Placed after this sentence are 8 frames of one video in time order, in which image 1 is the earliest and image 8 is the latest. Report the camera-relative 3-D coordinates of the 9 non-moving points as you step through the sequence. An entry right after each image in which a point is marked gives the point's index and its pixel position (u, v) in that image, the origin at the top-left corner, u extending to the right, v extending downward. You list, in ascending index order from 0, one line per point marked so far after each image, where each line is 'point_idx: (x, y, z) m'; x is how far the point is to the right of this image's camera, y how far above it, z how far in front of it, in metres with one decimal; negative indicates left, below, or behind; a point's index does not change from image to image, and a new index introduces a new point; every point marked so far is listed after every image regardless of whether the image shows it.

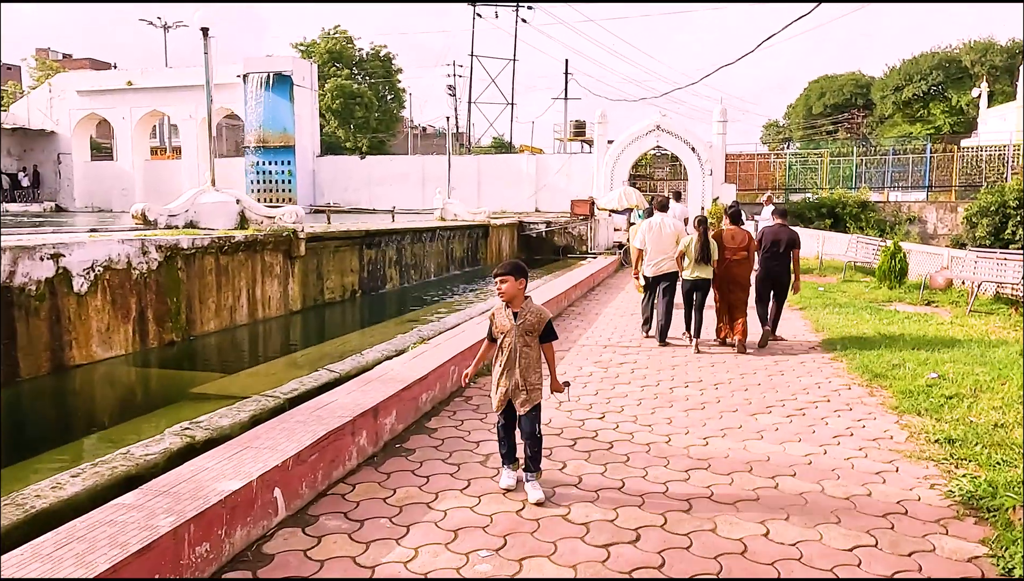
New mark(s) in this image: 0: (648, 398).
0: (+1.2, -0.9, +6.3) m
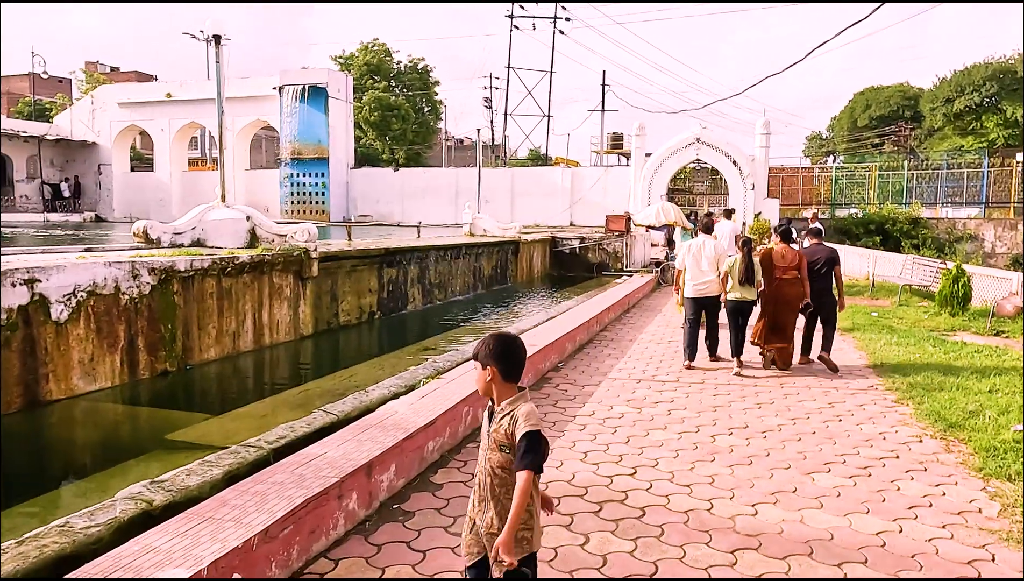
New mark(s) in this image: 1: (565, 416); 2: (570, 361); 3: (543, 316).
0: (+1.3, -1.2, +5.5) m
1: (+0.5, -1.1, +6.4) m
2: (+0.7, -0.9, +8.7) m
3: (+0.5, -0.4, +10.9) m
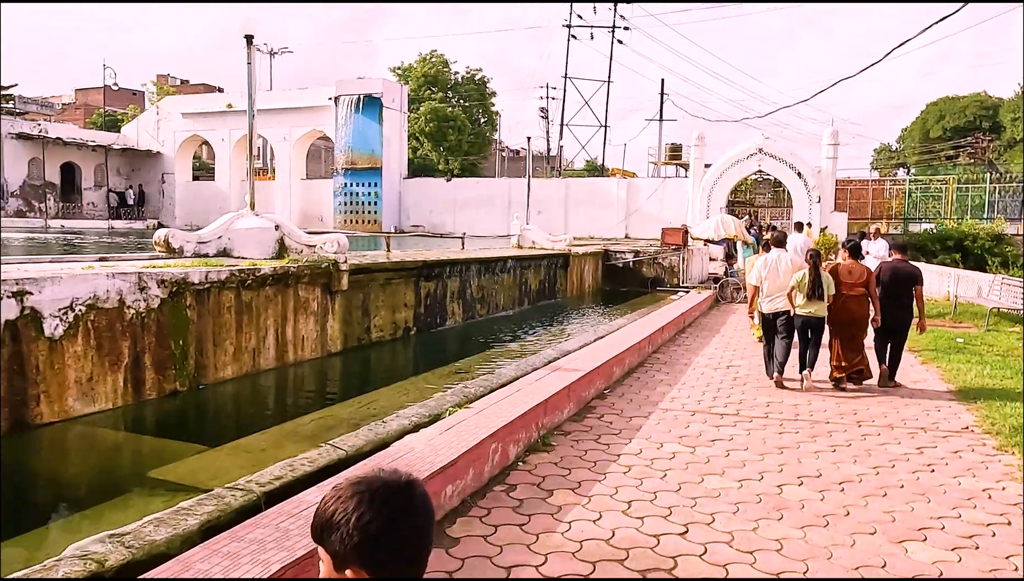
0: (+1.5, -1.4, +4.7) m
1: (+0.8, -1.3, +5.6) m
2: (+1.2, -1.1, +7.9) m
3: (+1.1, -0.6, +10.2) m
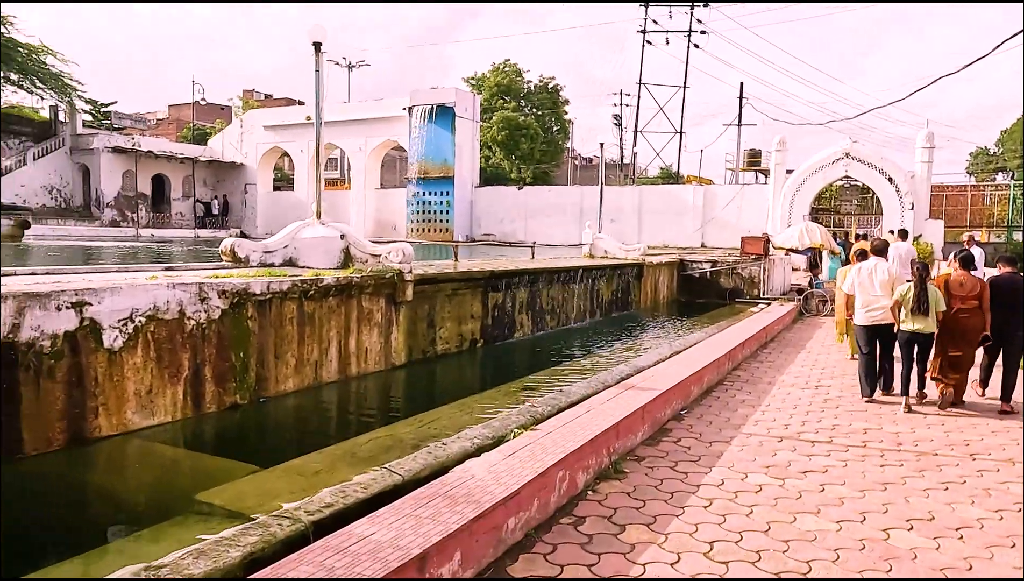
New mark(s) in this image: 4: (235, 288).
0: (+1.9, -1.5, +4.1) m
1: (+1.2, -1.4, +5.1) m
2: (+1.9, -1.2, +7.4) m
3: (+2.1, -0.8, +9.6) m
4: (-2.2, 0.0, +5.8) m
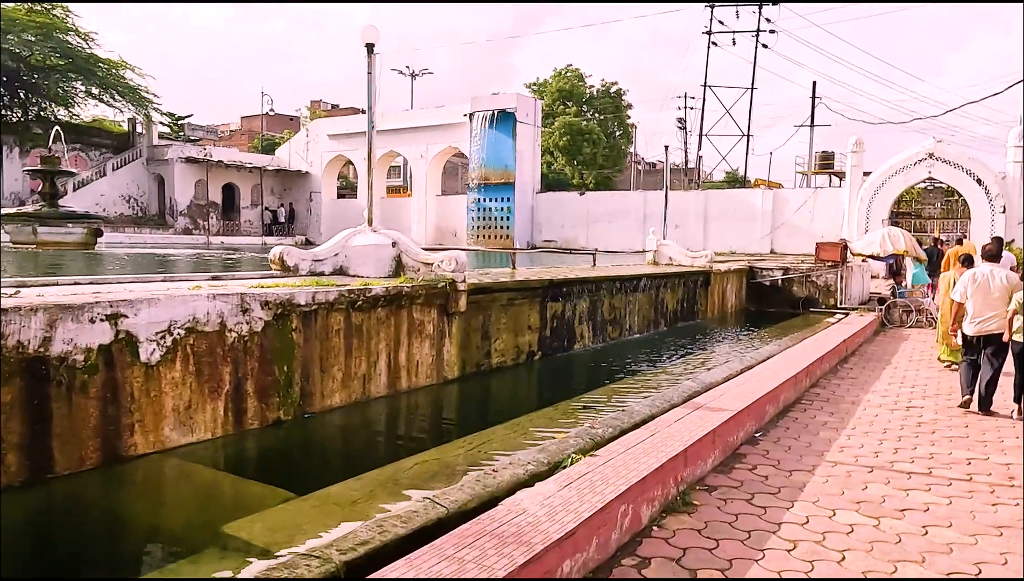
0: (+2.2, -1.6, +3.5) m
1: (+1.6, -1.5, +4.6) m
2: (+2.4, -1.3, +6.8) m
3: (+2.8, -0.9, +9.0) m
4: (-1.8, -0.1, +5.5) m
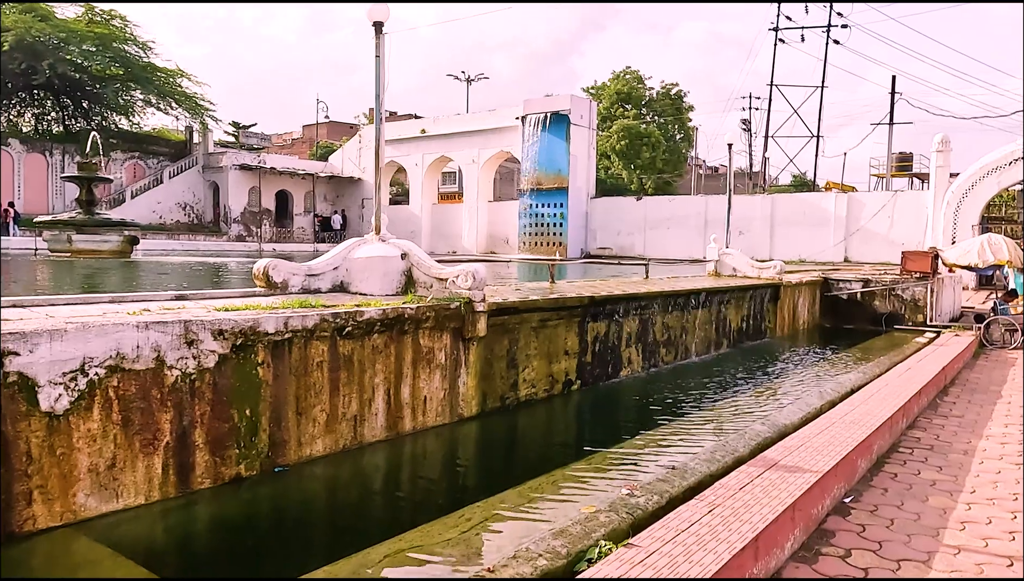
0: (+2.1, -1.7, +2.1) m
1: (+1.6, -1.6, +3.2) m
2: (+2.6, -1.5, +5.3) m
3: (+3.2, -1.1, +7.5) m
4: (-1.7, -0.2, +4.4) m
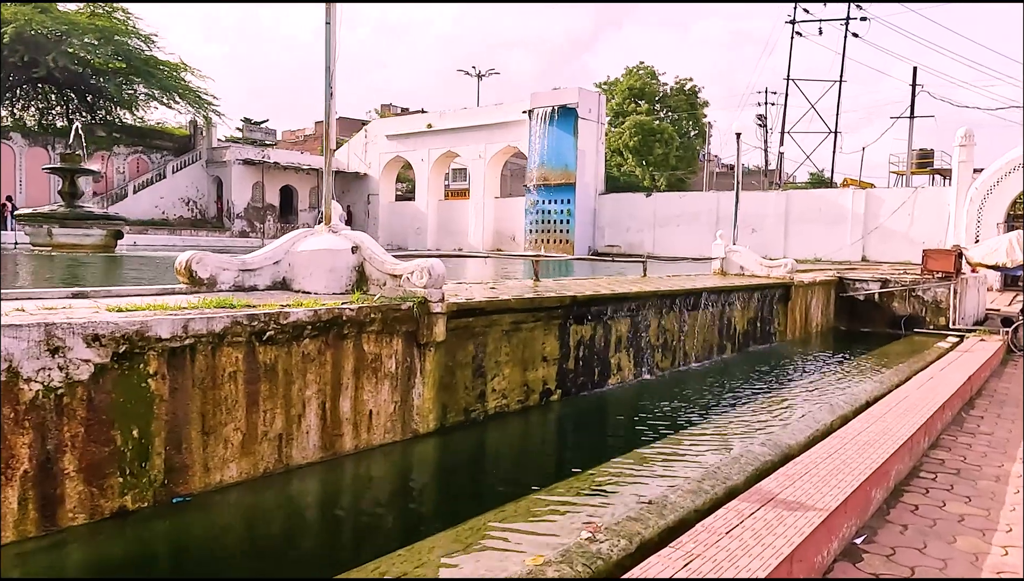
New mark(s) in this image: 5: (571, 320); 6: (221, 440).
0: (+1.8, -1.7, +1.3) m
1: (+1.3, -1.6, +2.4) m
2: (+2.3, -1.5, +4.5) m
3: (+2.9, -1.1, +6.7) m
4: (-2.0, -0.2, +3.7) m
5: (+0.6, -0.3, +7.0) m
6: (-1.7, -0.9, +4.2) m
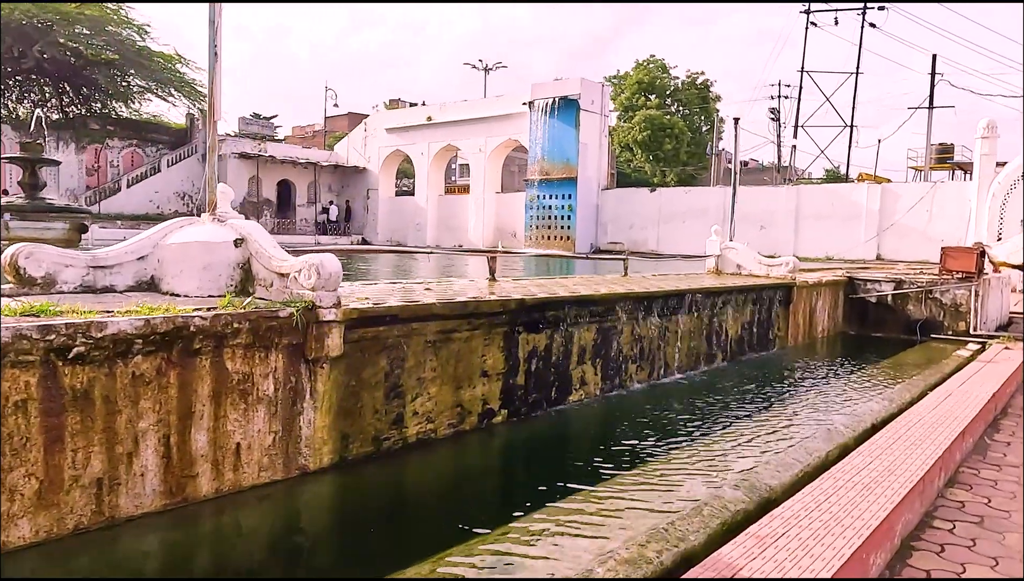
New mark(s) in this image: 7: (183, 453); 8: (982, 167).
0: (+1.1, -1.8, +0.2) m
1: (+0.7, -1.7, +1.4) m
2: (+1.8, -1.5, +3.4) m
3: (+2.4, -1.2, +5.6) m
4: (-2.5, -0.2, +2.7) m
5: (+0.1, -0.3, +5.9) m
6: (-2.2, -0.9, +3.2) m
7: (-1.7, -0.9, +3.8) m
8: (+11.0, +2.9, +16.6) m
